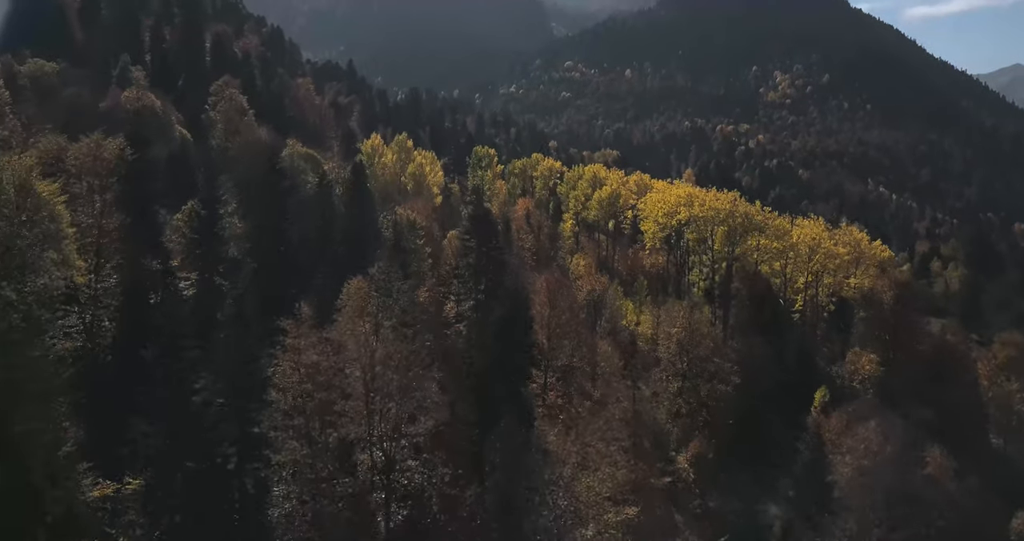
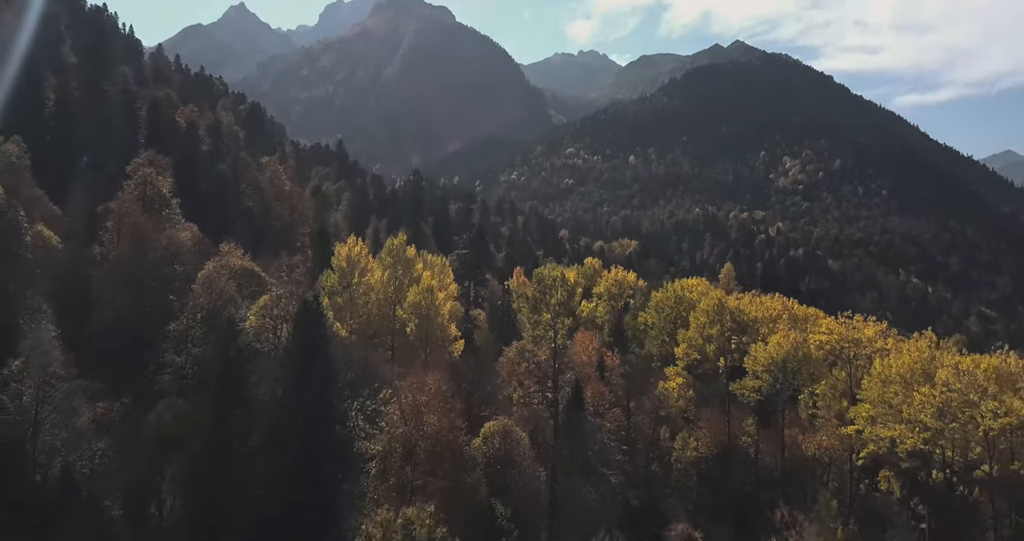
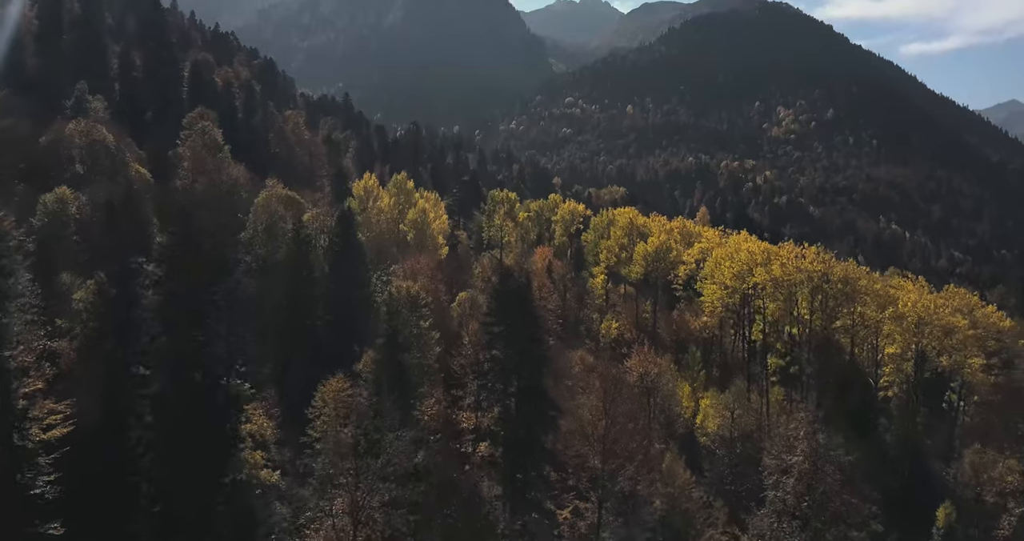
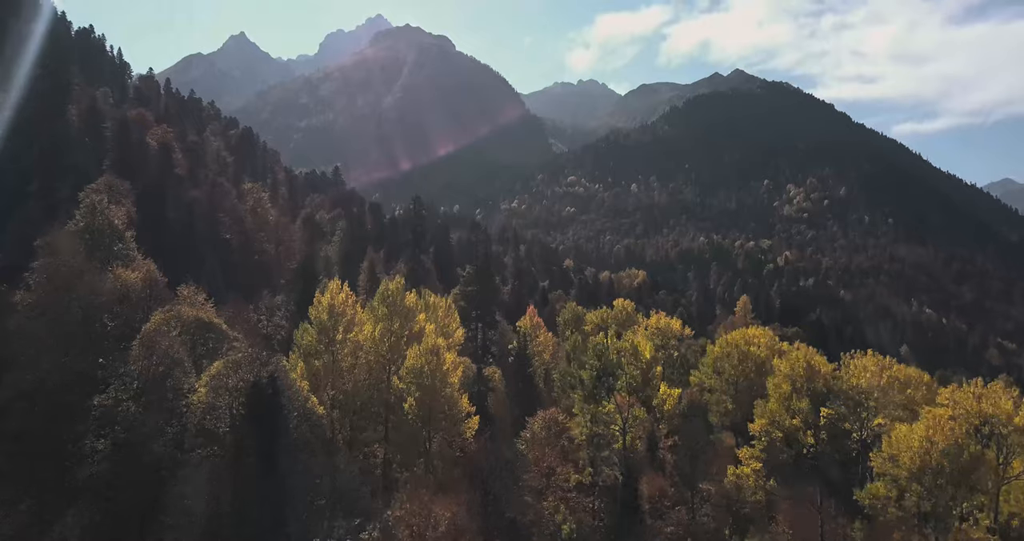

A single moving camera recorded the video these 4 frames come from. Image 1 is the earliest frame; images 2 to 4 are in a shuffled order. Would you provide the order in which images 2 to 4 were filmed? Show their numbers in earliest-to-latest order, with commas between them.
3, 2, 4
